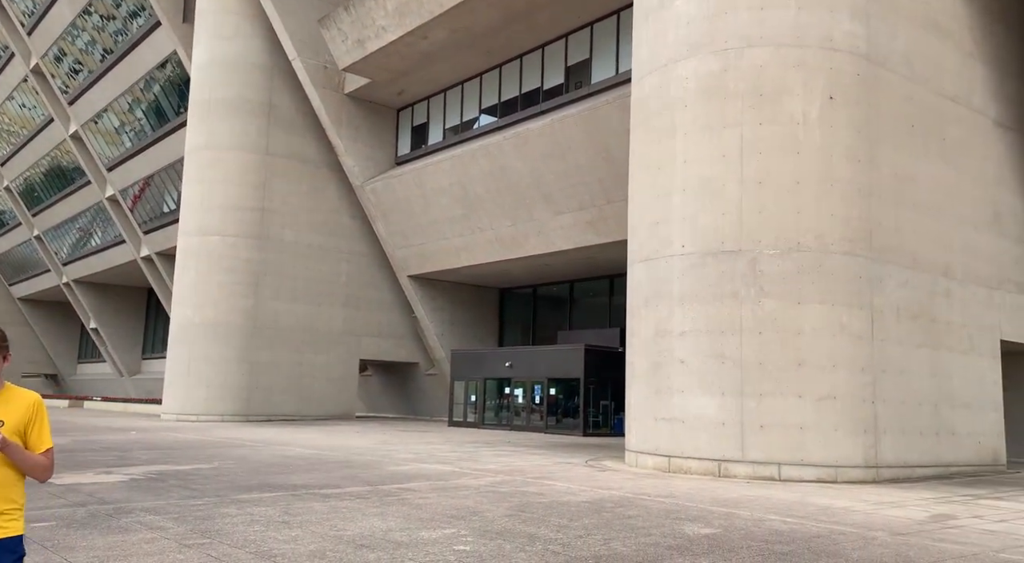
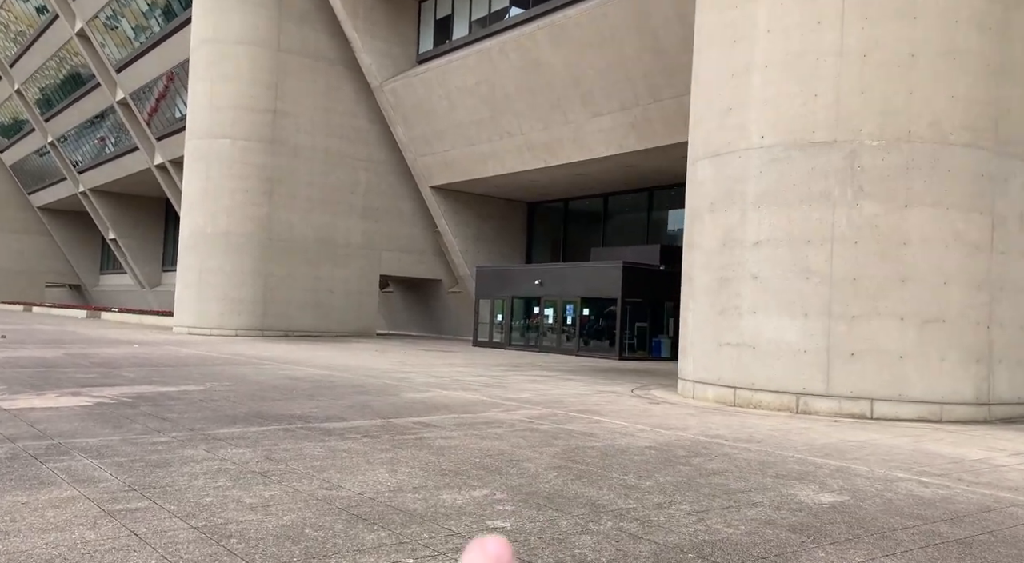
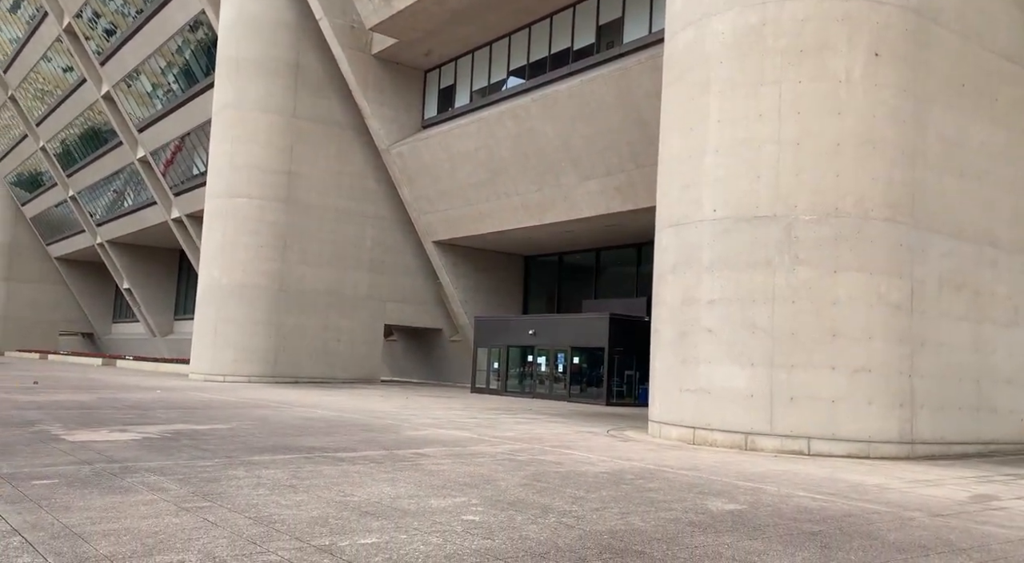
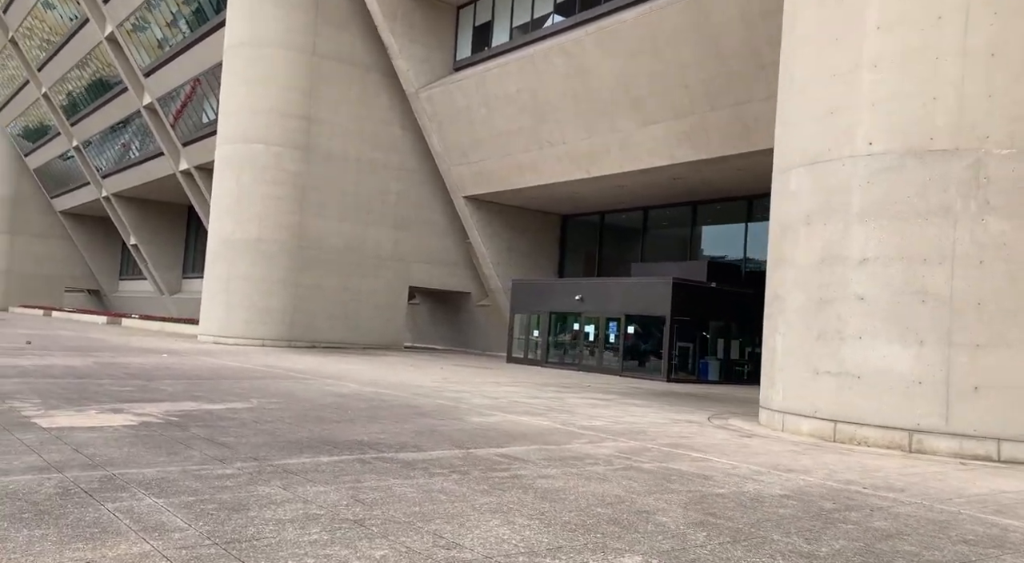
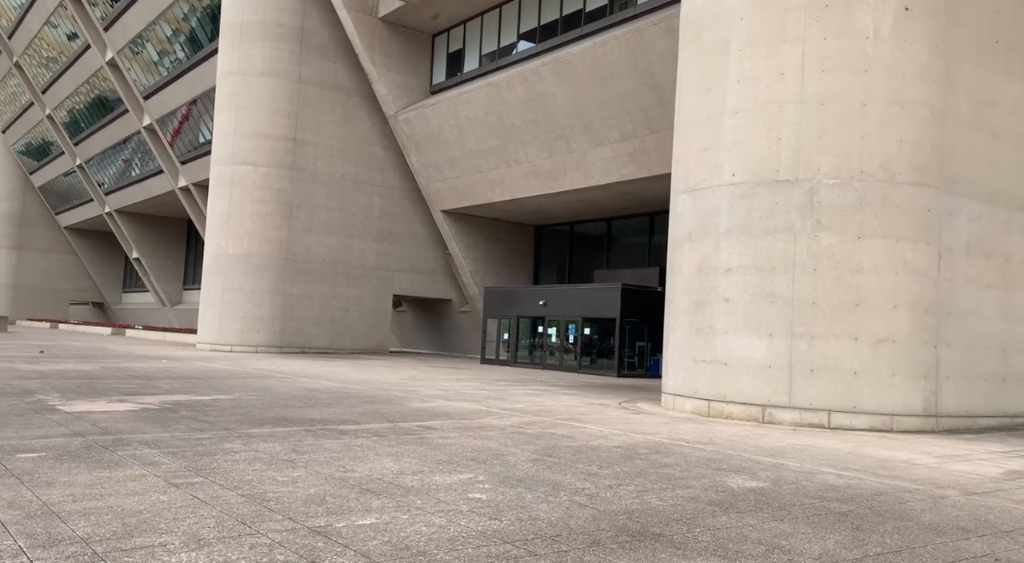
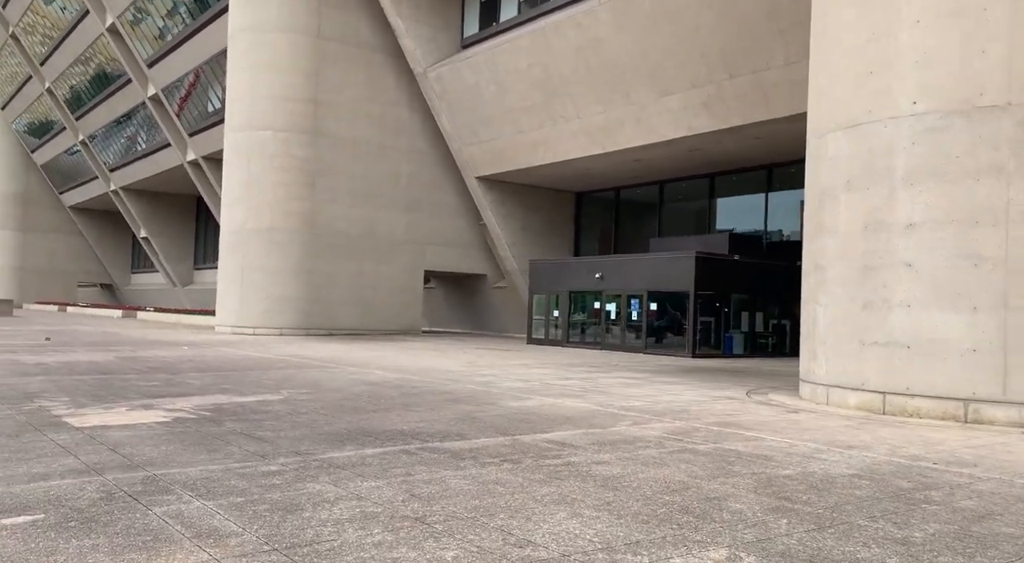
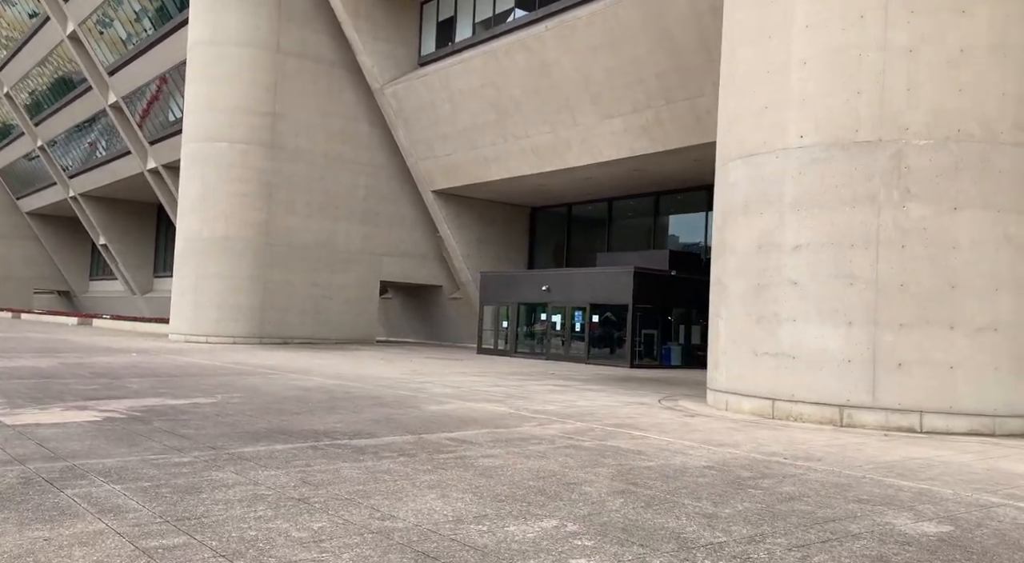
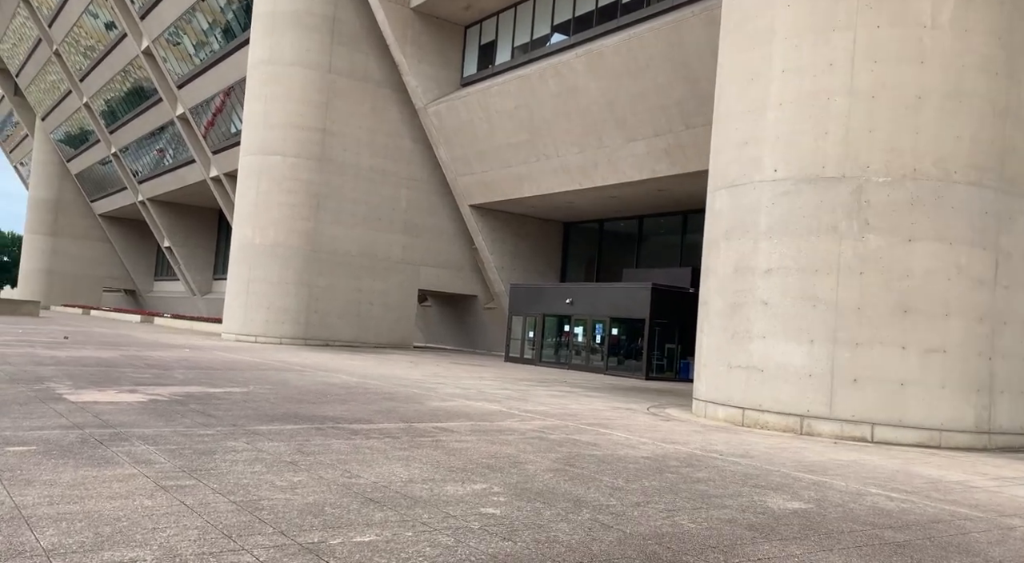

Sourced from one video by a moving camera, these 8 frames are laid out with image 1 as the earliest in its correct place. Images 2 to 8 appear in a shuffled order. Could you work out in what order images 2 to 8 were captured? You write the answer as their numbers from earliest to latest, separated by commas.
3, 5, 8, 2, 7, 4, 6
